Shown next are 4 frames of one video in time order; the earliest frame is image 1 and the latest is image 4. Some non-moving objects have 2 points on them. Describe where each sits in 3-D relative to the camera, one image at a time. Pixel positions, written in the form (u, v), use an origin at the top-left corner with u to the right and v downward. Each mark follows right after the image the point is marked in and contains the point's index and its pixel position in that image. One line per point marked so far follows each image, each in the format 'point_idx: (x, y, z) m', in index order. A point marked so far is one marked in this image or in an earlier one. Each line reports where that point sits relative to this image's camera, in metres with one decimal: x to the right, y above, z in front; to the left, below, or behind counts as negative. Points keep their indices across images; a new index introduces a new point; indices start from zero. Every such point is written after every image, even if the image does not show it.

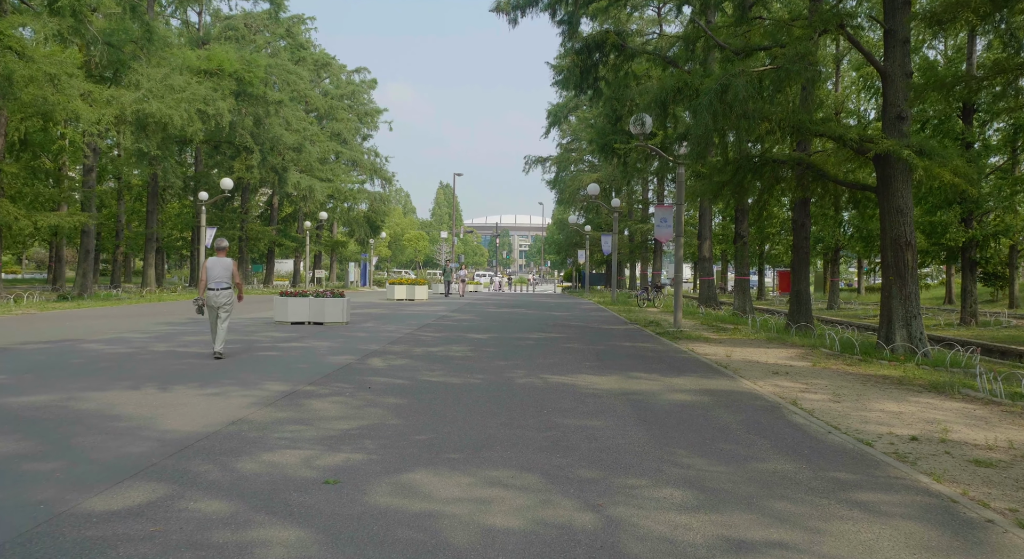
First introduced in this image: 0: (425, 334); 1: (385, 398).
0: (-1.8, -1.2, +16.2) m
1: (-1.3, -1.3, +8.2) m
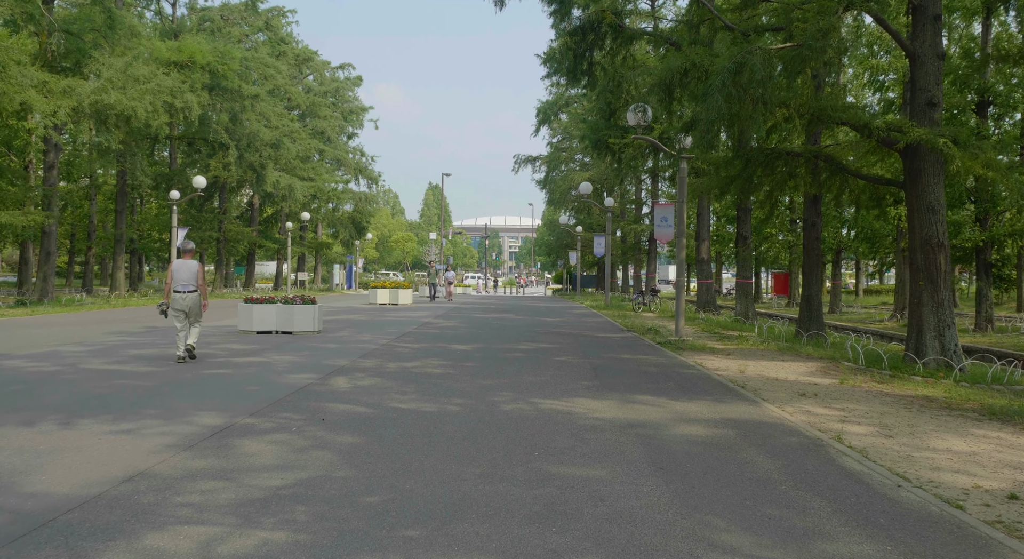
0: (-2.0, -1.3, +14.7) m
1: (-1.5, -1.3, +6.7) m
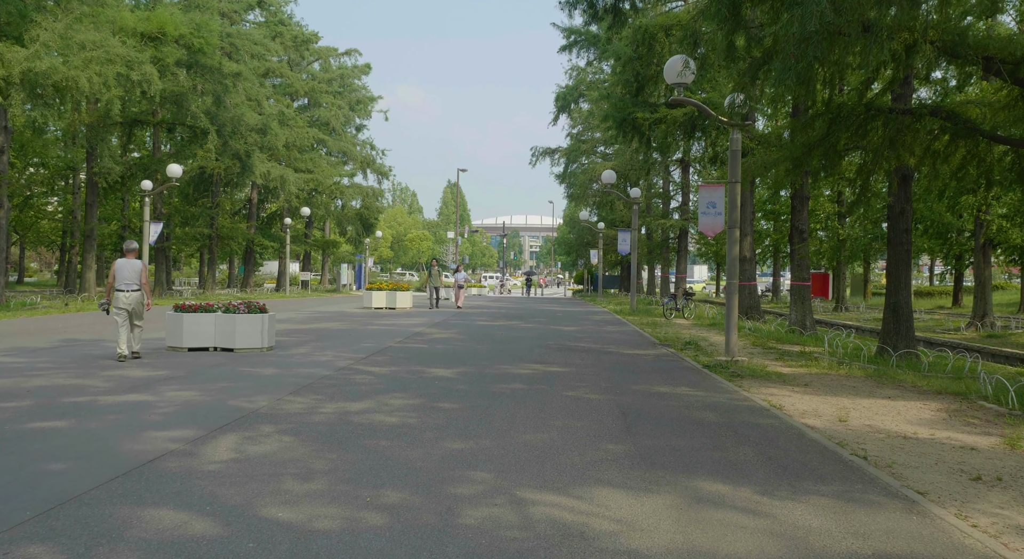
0: (-2.0, -1.3, +11.0) m
1: (-1.7, -1.4, +3.0) m
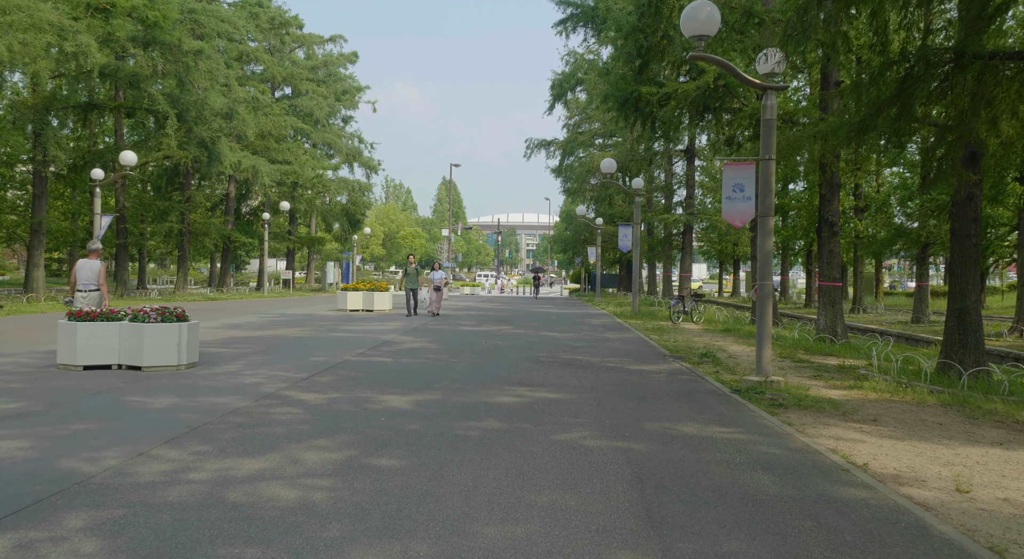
0: (-2.3, -1.3, +8.4) m
1: (-2.0, -1.4, +0.4) m
